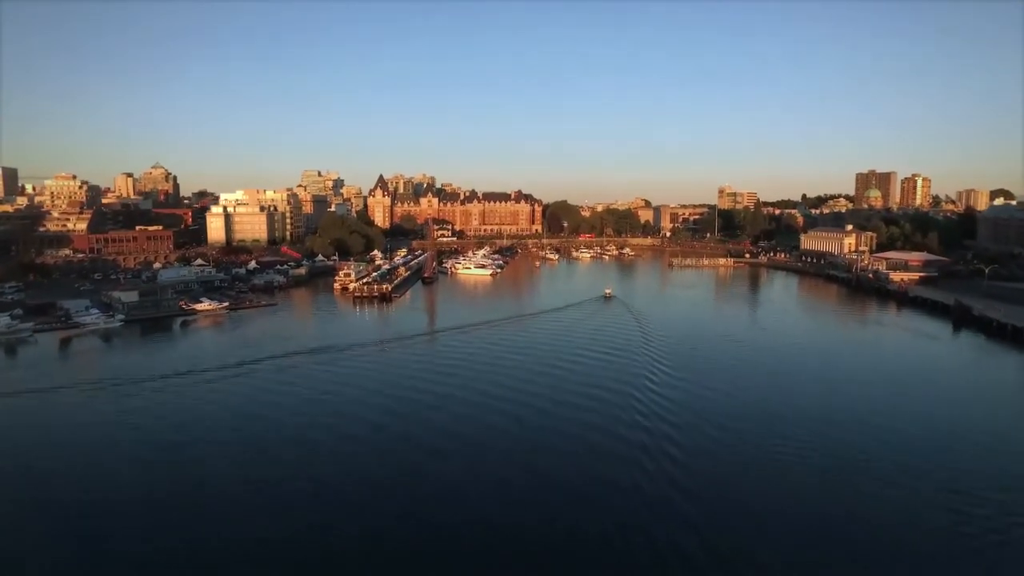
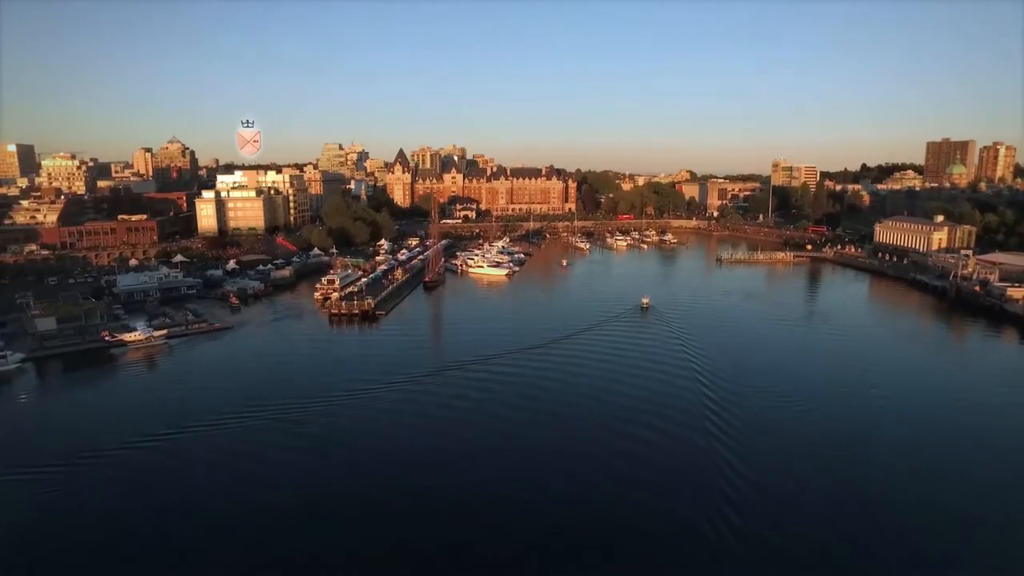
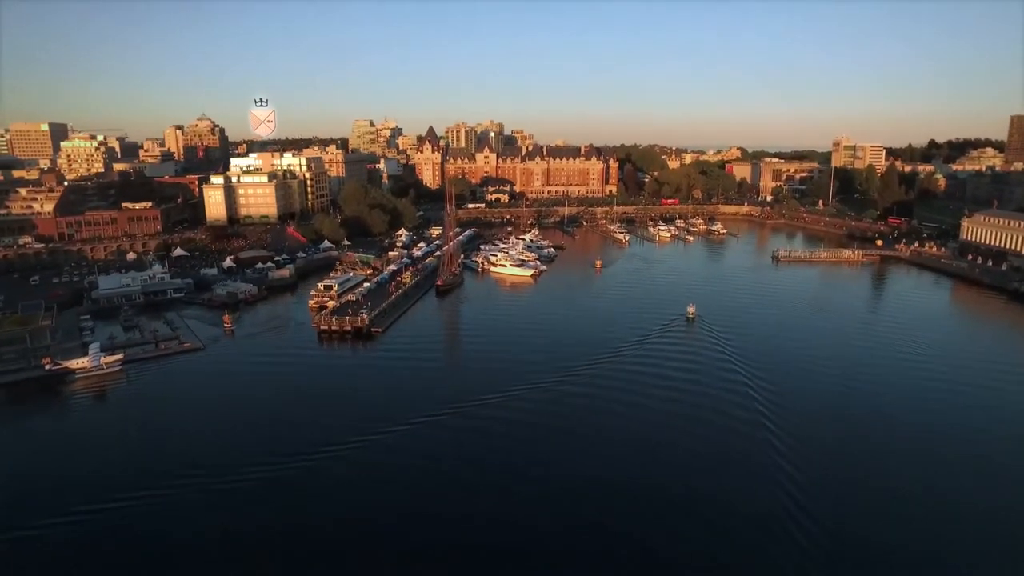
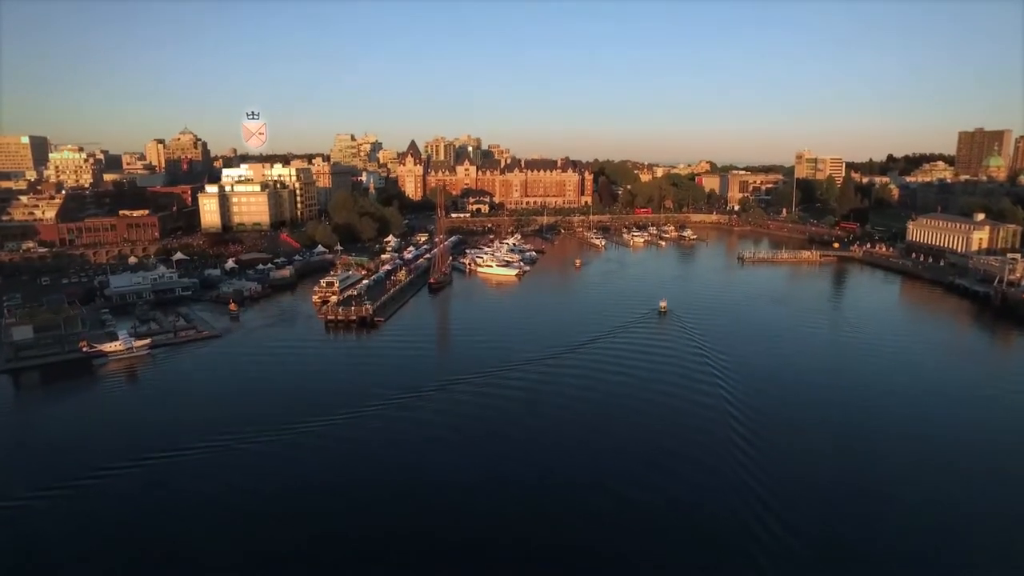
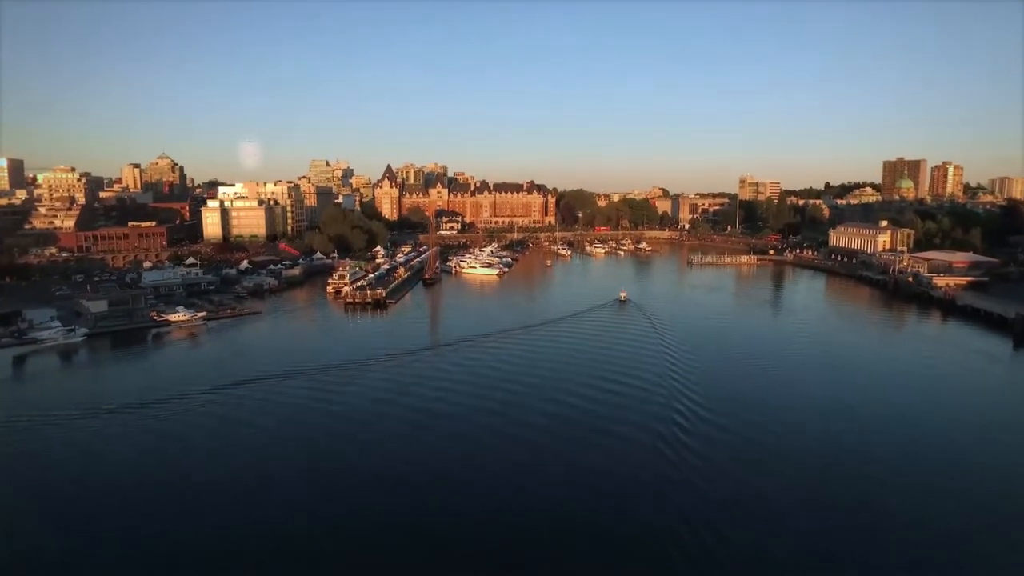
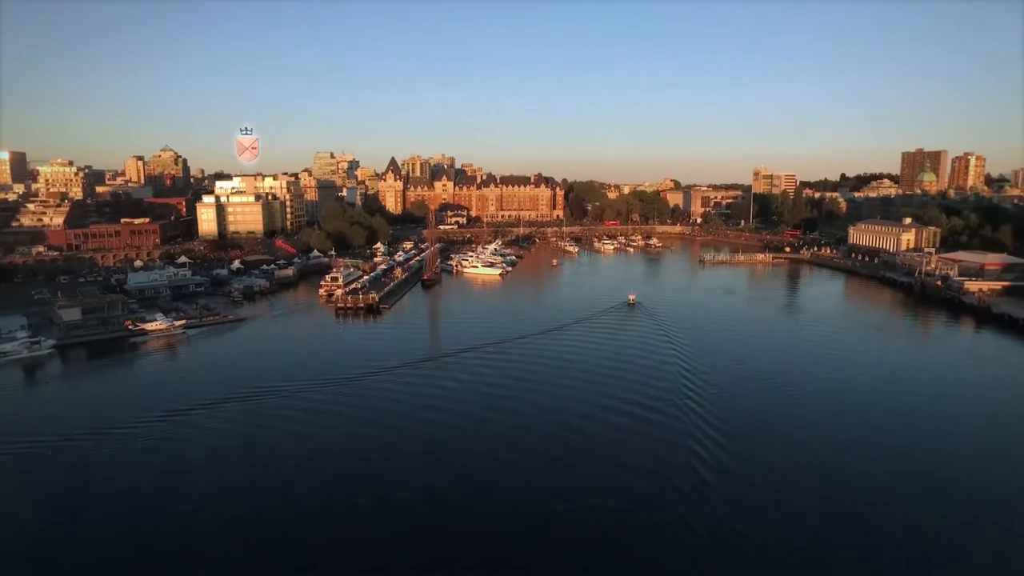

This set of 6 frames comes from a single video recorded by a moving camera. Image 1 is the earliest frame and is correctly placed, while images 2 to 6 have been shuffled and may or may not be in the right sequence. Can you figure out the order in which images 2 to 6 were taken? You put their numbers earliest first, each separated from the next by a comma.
5, 6, 2, 4, 3
